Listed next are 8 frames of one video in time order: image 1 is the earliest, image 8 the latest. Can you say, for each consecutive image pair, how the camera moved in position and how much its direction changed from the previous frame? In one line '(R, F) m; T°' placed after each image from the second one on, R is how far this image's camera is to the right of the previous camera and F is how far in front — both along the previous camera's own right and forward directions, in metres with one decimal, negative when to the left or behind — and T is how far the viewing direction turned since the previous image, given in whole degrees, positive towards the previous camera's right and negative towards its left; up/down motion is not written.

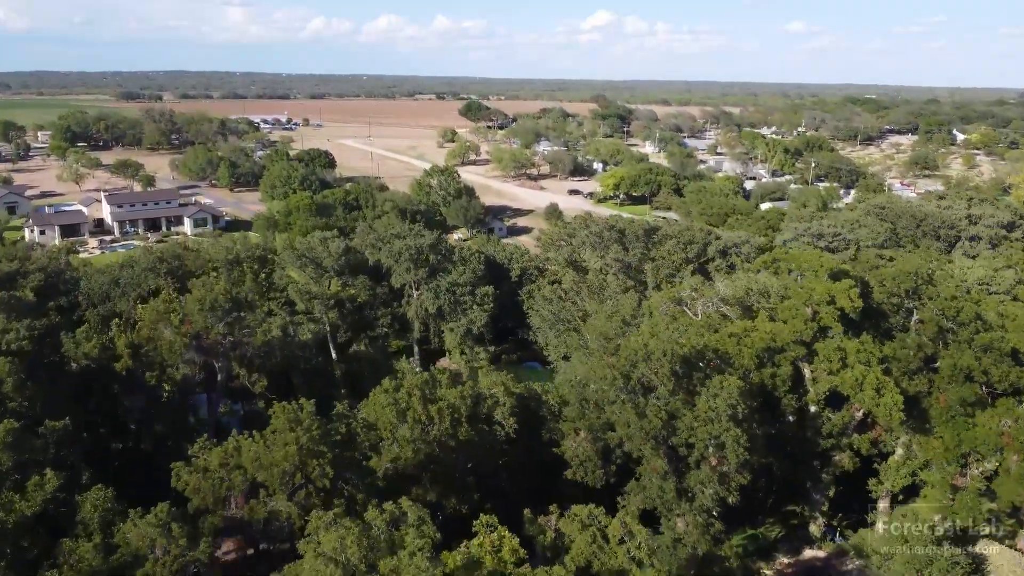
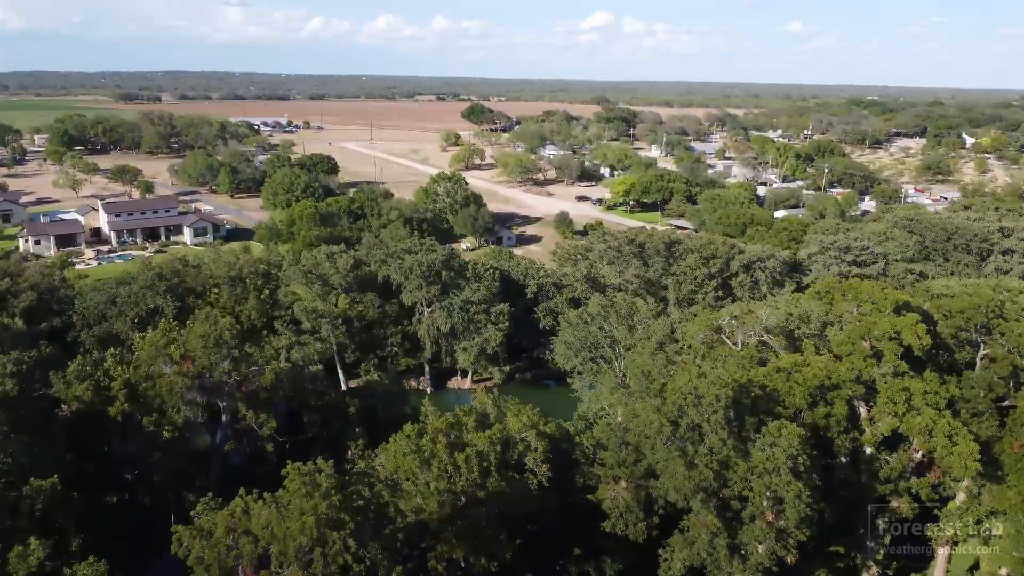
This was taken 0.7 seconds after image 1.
(-0.3, +0.7) m; 0°
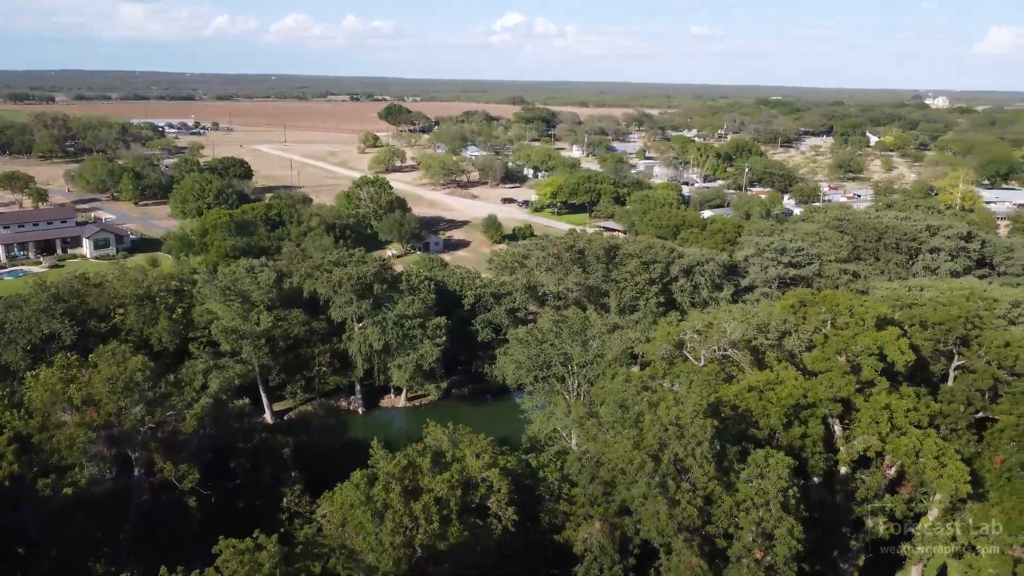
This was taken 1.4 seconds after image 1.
(-0.3, +0.8) m; +6°
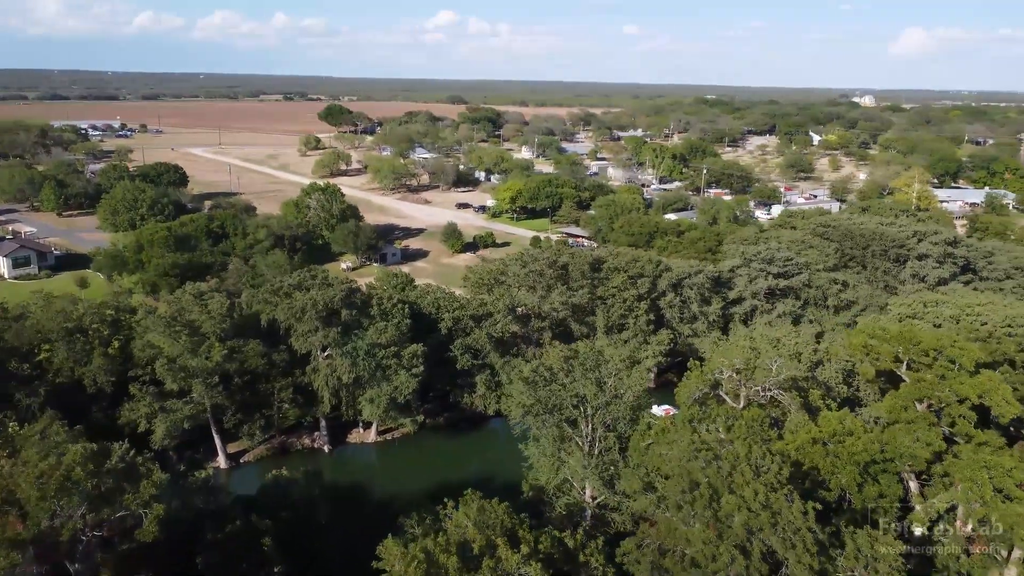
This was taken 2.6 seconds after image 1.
(-0.7, +1.3) m; +4°
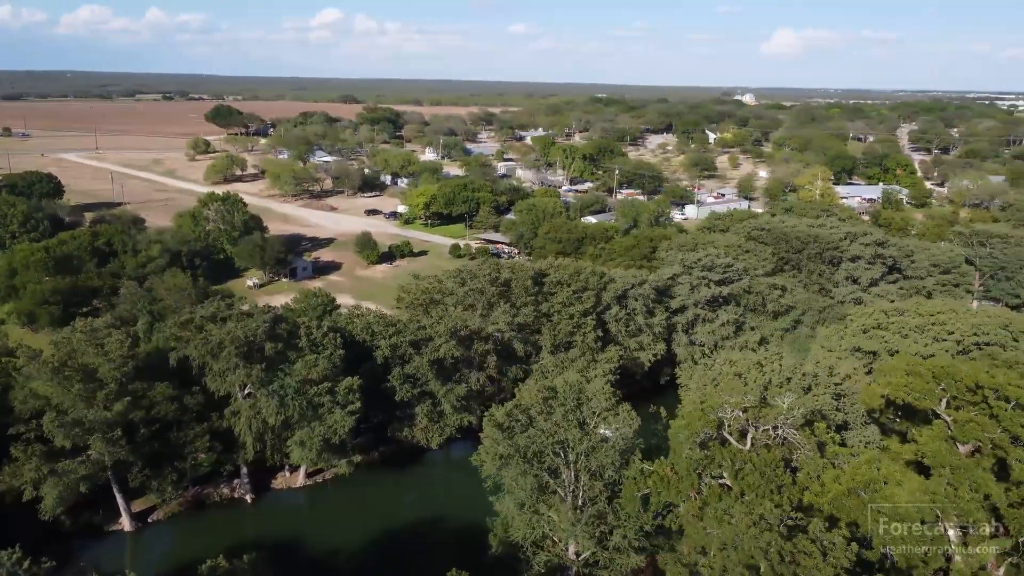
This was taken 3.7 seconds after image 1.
(-0.6, +1.1) m; +7°
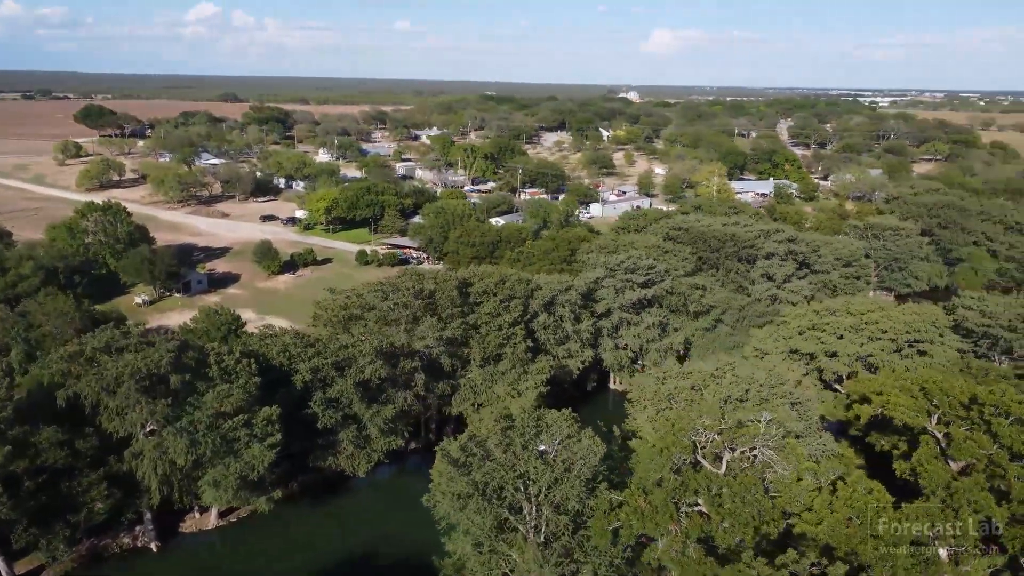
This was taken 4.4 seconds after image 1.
(-0.5, +0.7) m; +8°
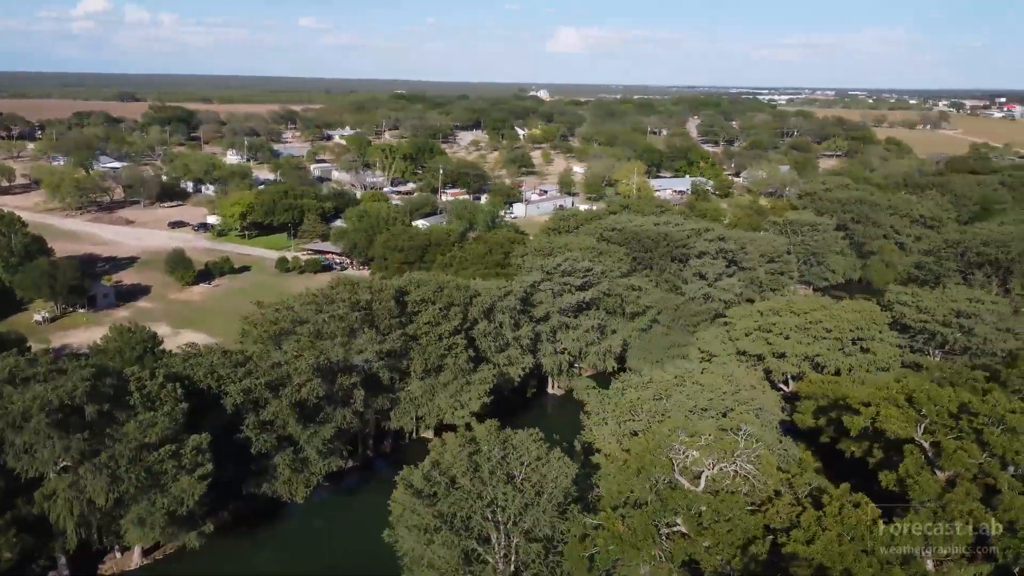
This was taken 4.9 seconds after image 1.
(-0.4, +0.4) m; +6°
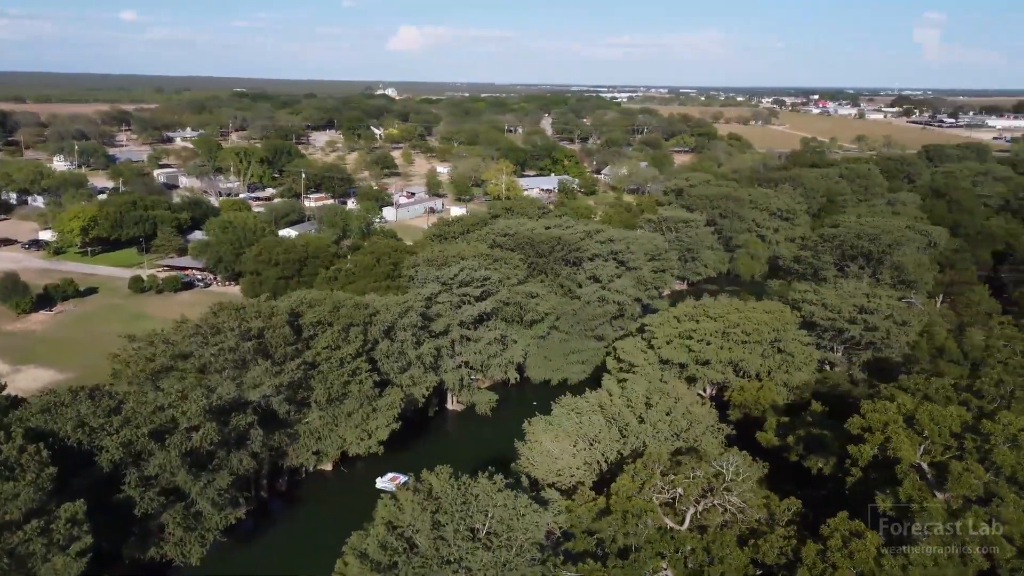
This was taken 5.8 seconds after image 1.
(-0.7, +0.8) m; +10°
